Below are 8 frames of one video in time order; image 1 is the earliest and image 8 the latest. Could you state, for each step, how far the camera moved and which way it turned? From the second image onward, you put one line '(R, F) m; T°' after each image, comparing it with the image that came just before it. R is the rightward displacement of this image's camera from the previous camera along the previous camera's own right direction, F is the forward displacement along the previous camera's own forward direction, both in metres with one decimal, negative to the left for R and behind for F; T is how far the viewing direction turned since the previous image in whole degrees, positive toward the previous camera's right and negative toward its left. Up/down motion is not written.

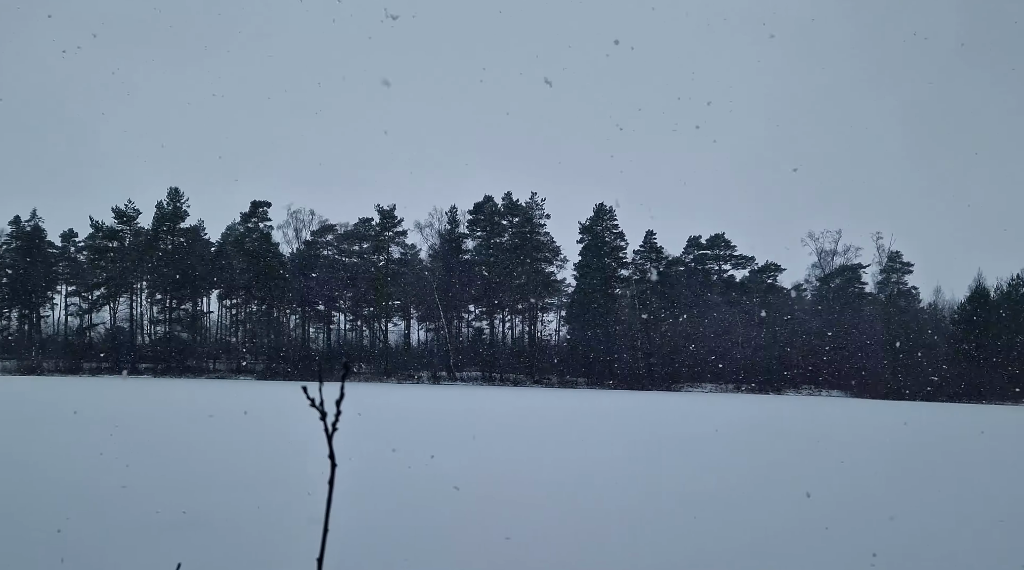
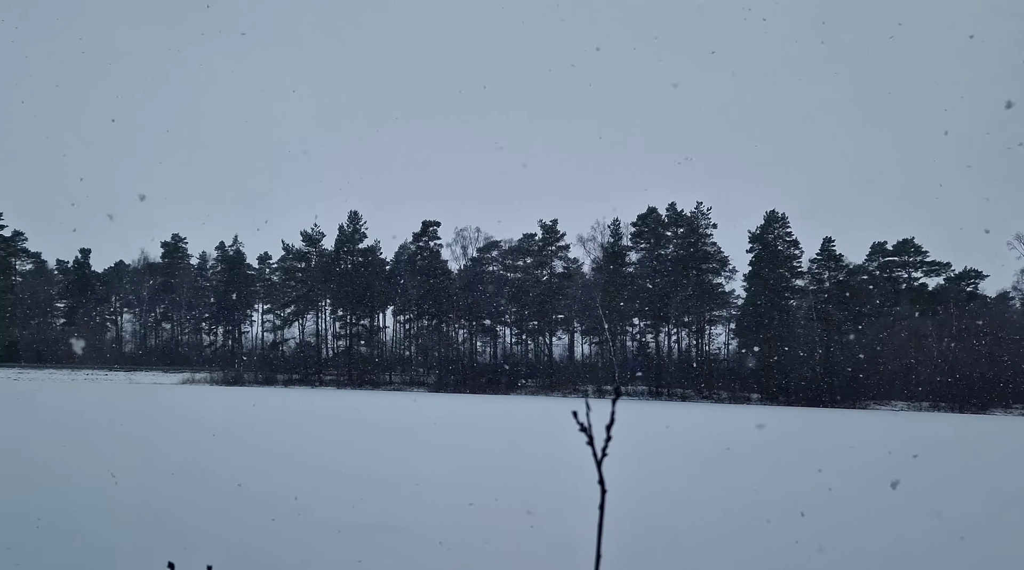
(0.0, +0.5) m; -11°
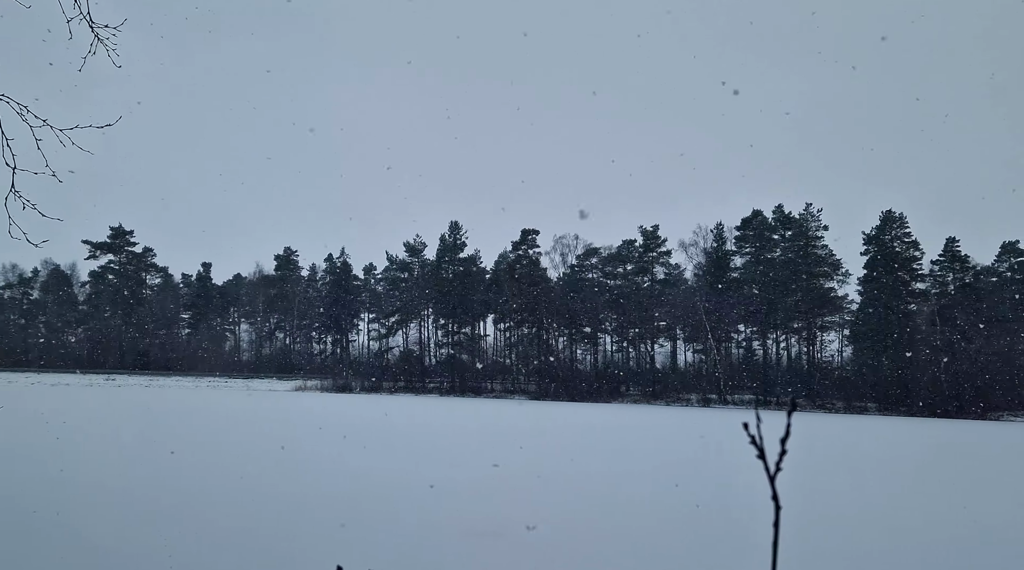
(0.0, +0.4) m; -6°
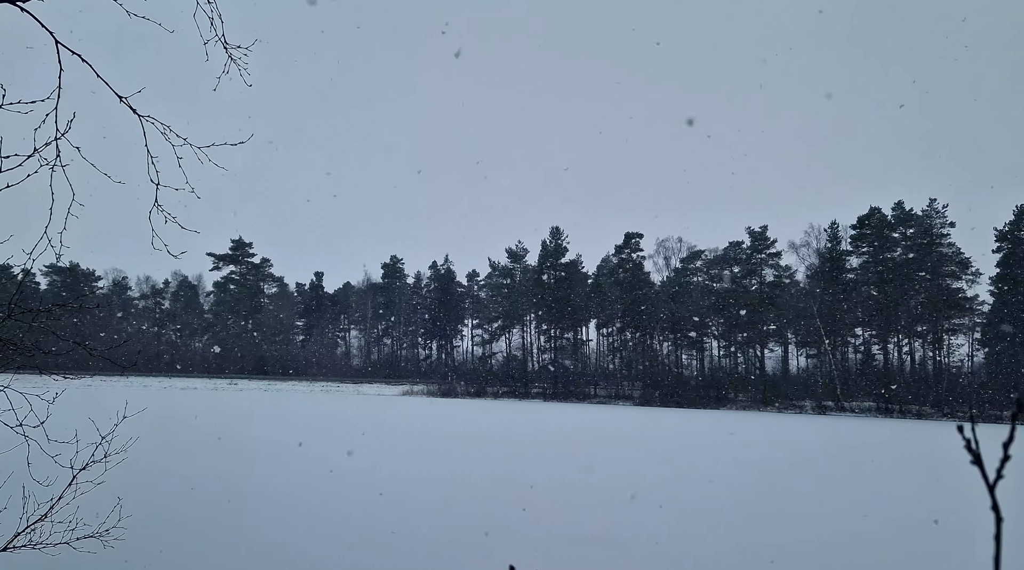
(-0.1, +0.5) m; -7°
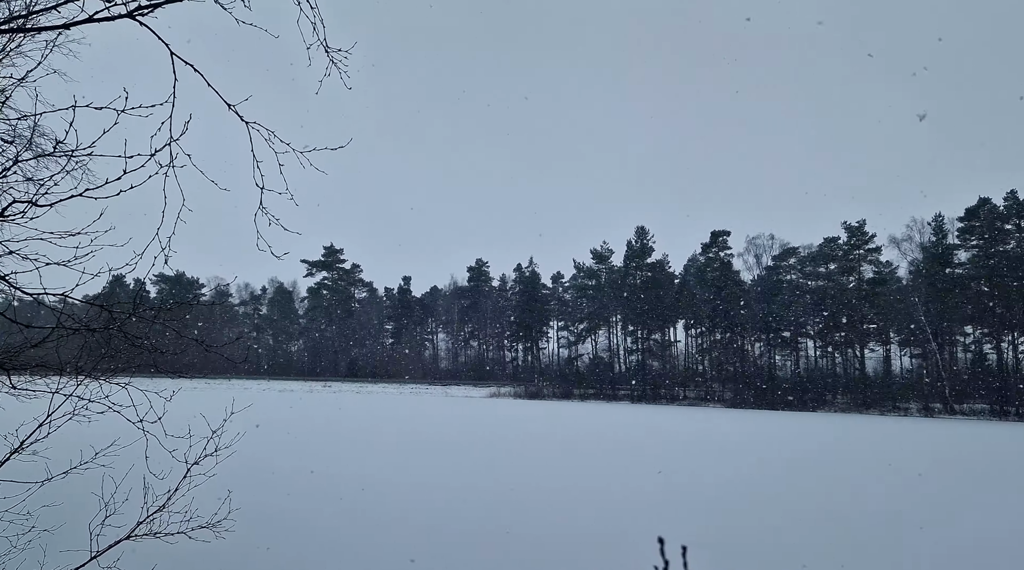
(-0.2, +0.2) m; -6°
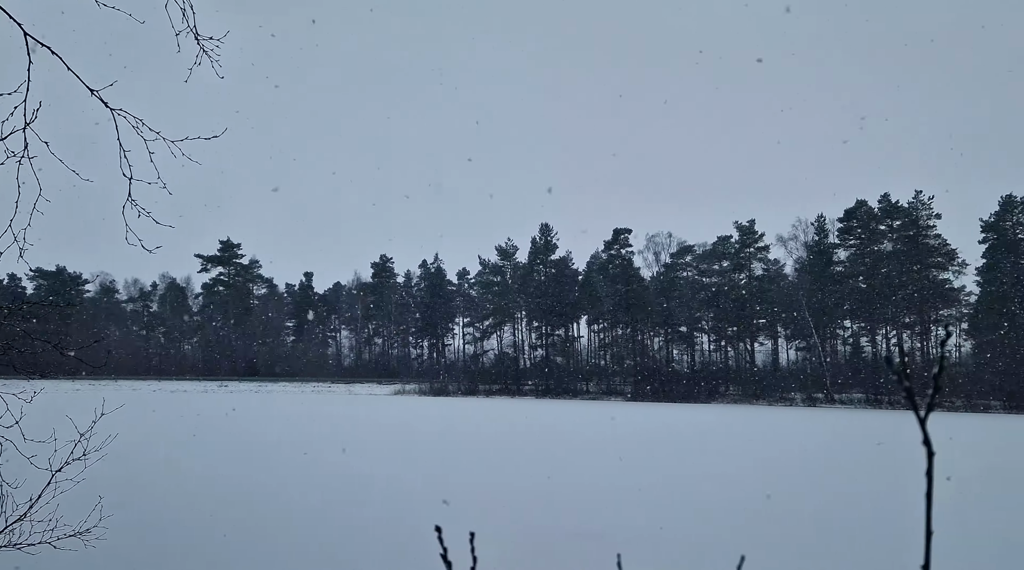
(+0.2, -0.2) m; +6°
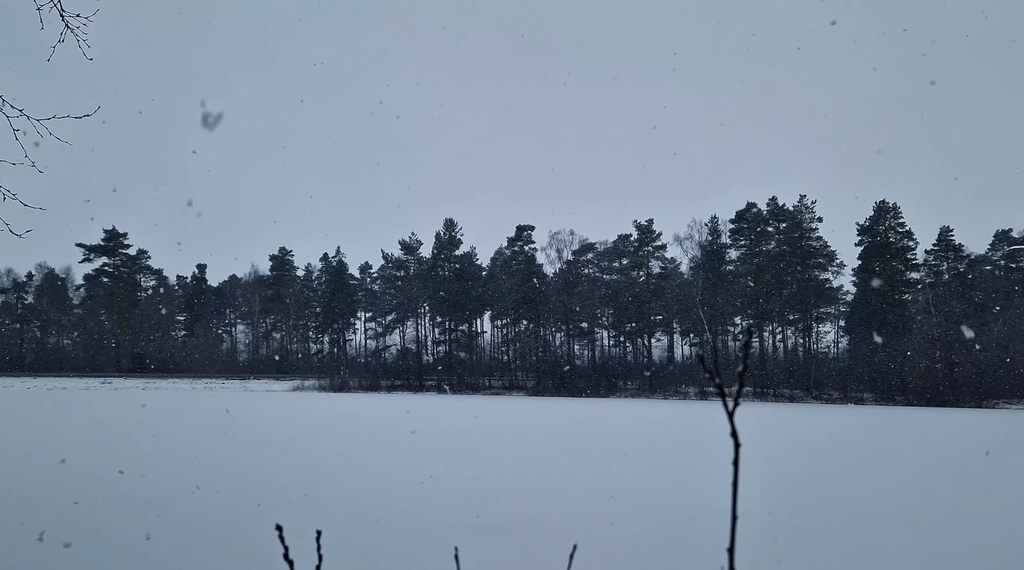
(0.0, -0.5) m; +6°
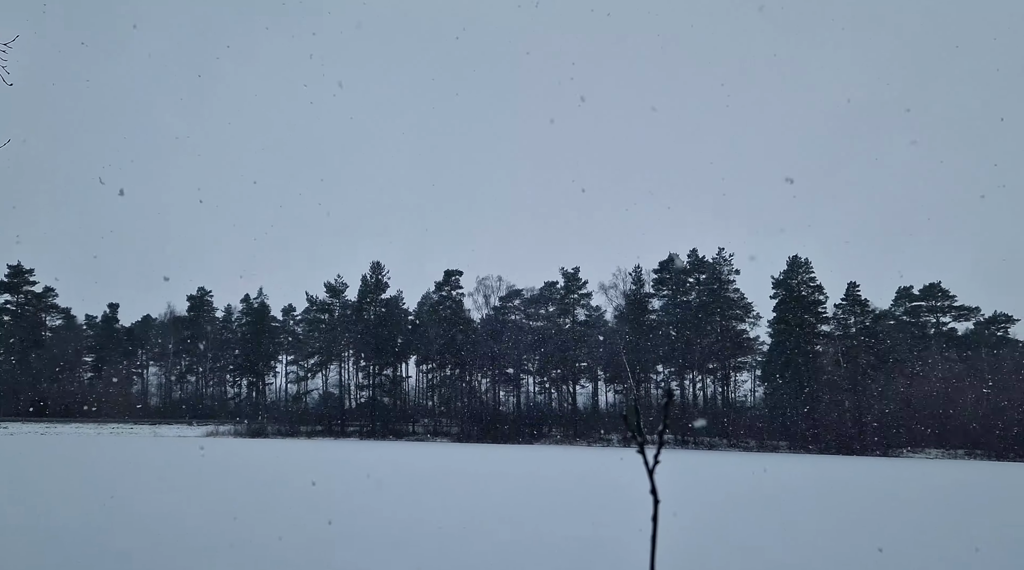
(0.0, -0.4) m; +5°
